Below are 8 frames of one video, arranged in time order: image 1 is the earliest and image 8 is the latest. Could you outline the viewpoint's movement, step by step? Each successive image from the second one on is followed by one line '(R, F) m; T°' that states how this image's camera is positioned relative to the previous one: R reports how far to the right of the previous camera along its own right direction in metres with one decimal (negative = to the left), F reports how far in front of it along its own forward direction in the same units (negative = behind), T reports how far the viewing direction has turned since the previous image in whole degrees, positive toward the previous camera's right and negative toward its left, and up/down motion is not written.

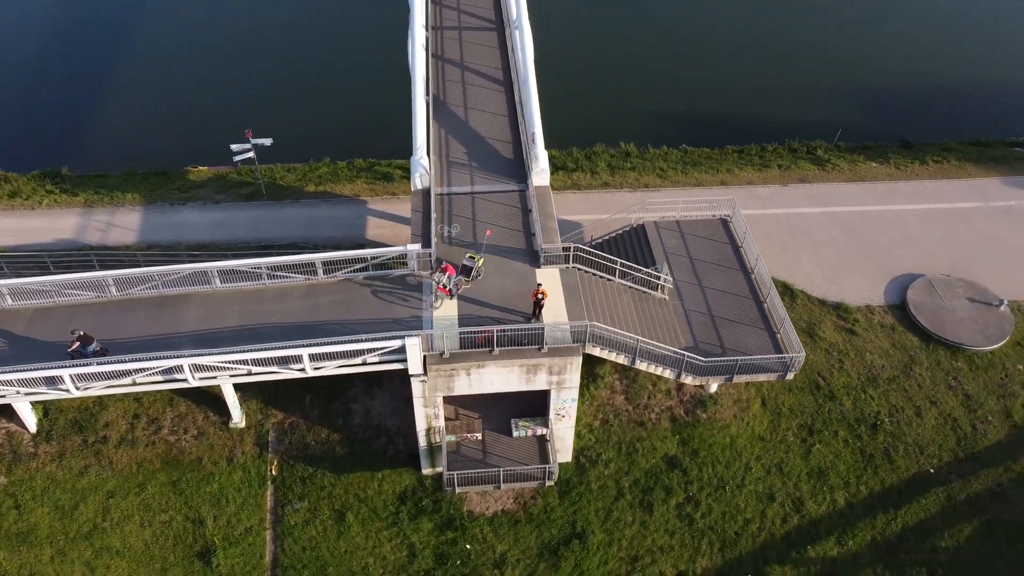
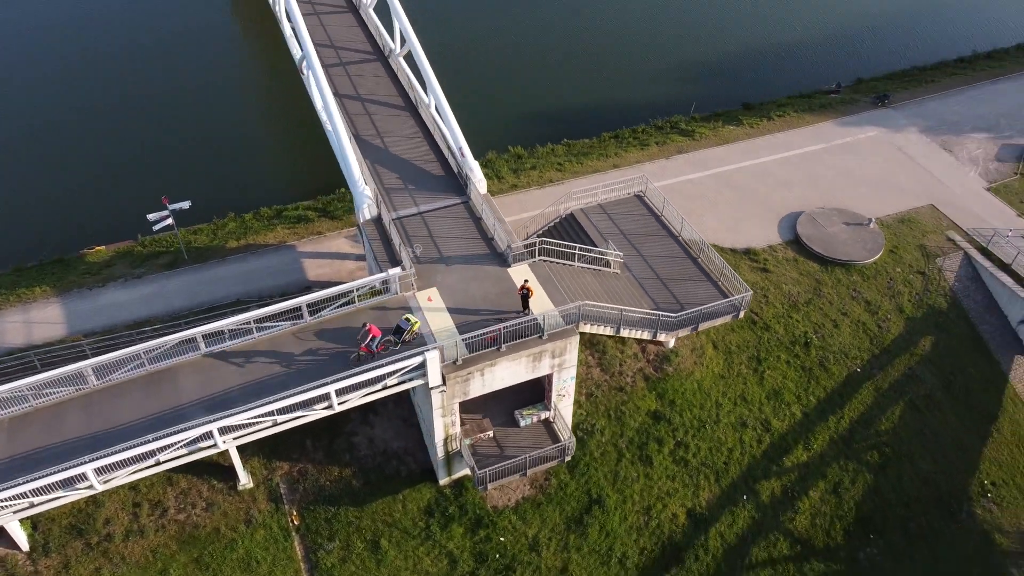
(-3.6, -0.8) m; +13°
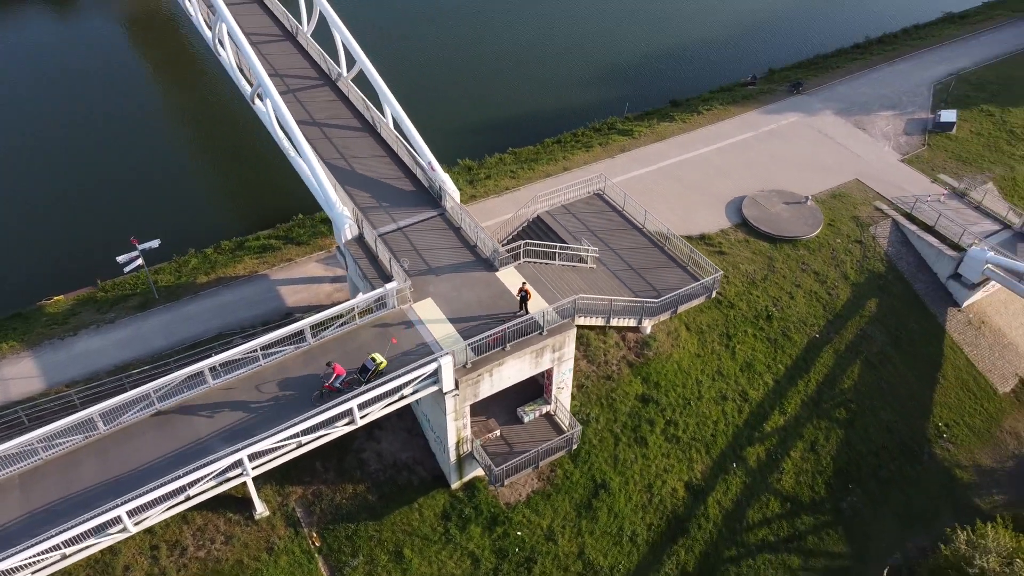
(-1.9, -0.6) m; +6°
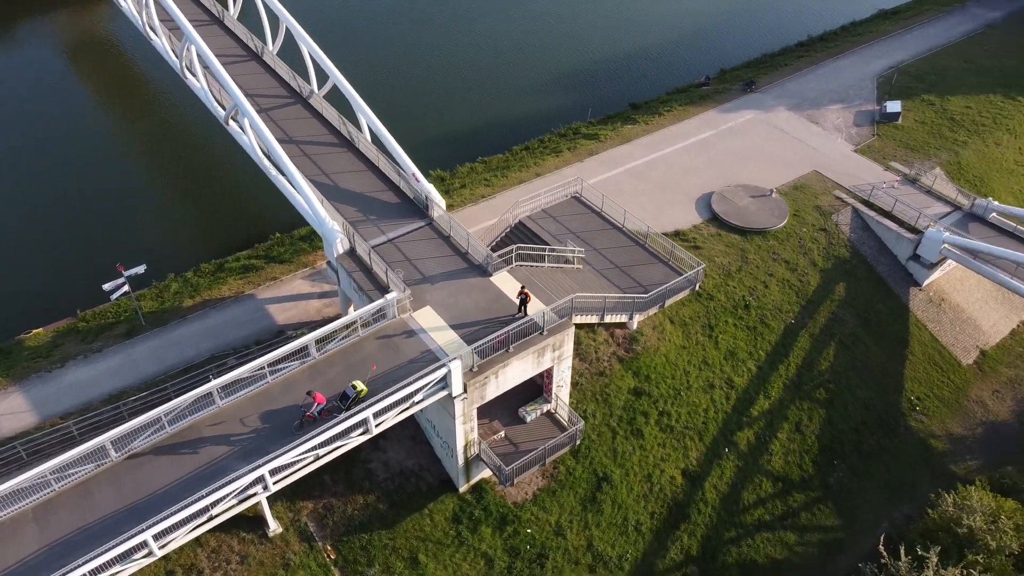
(-1.2, -0.4) m; +4°
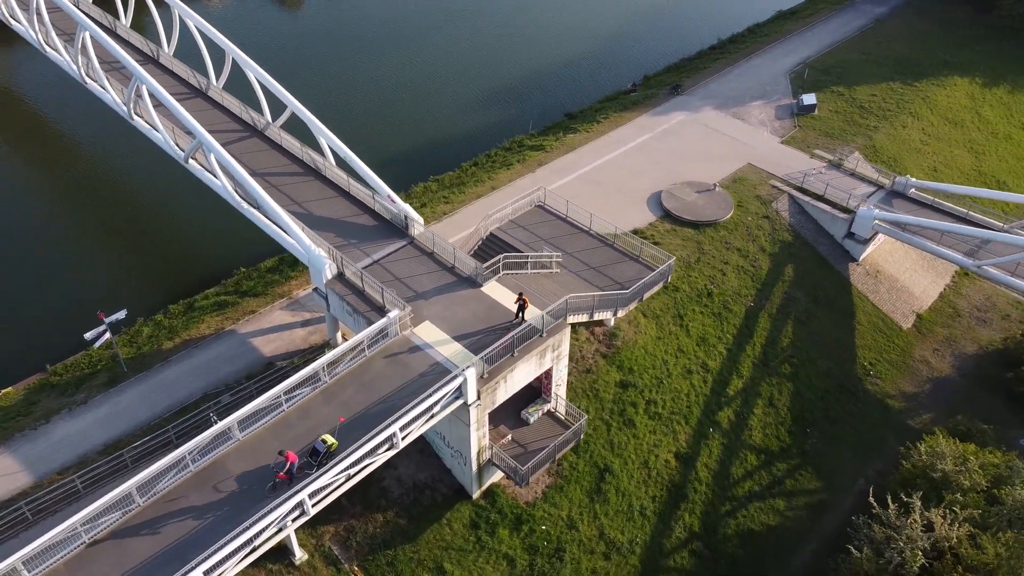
(-2.1, -0.6) m; +6°
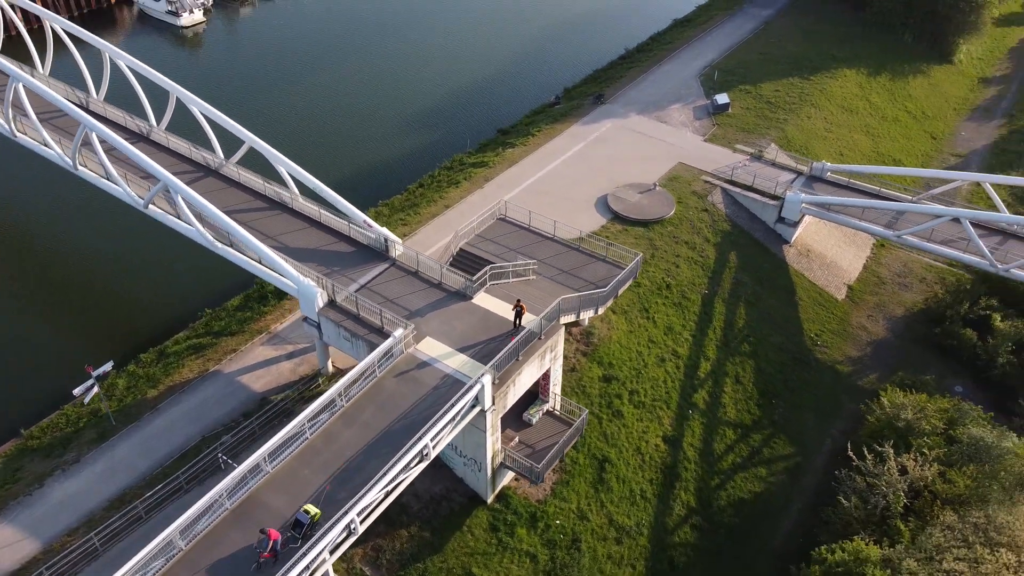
(-2.5, -0.7) m; +7°
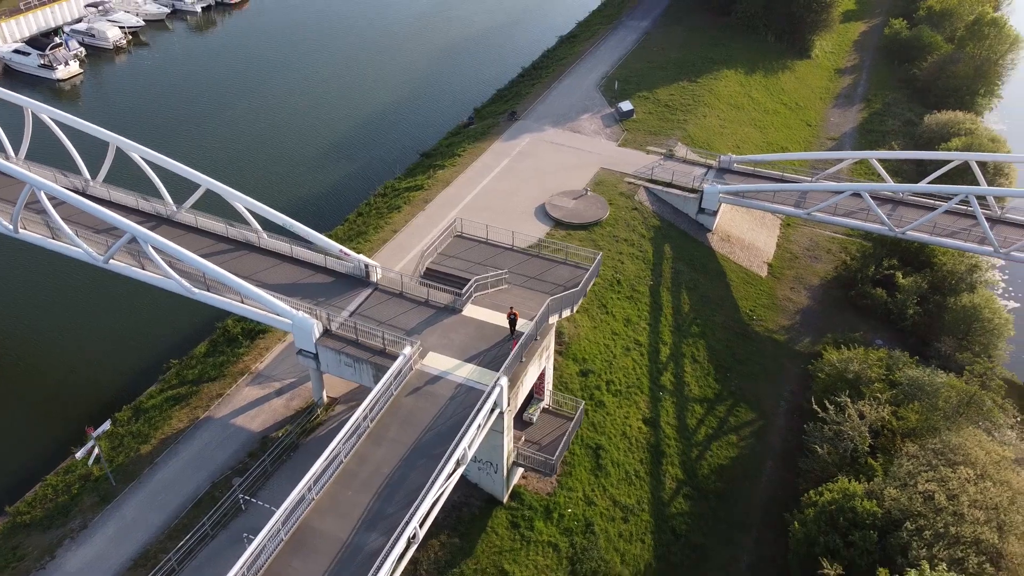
(-3.2, -0.9) m; +9°
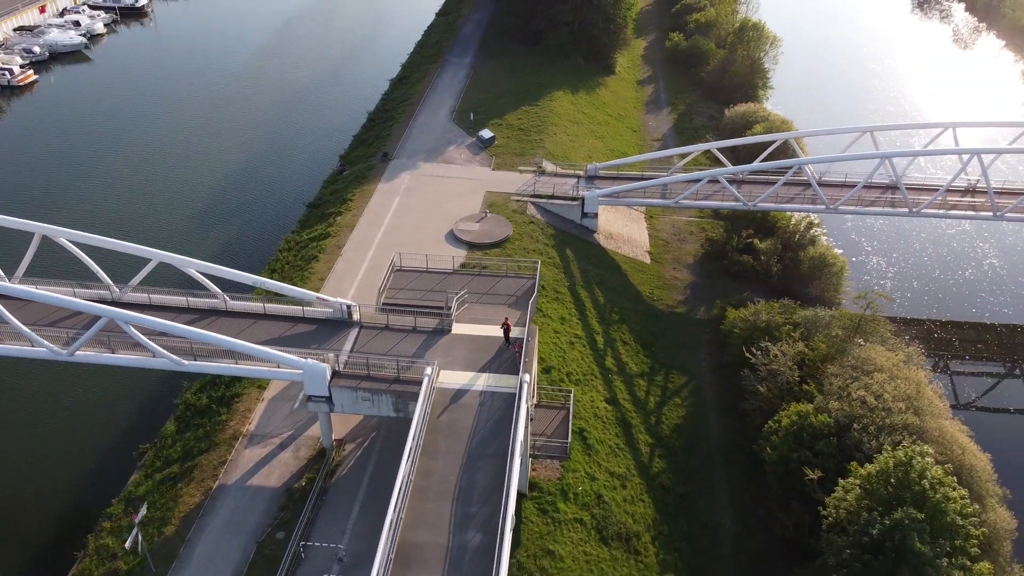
(-5.8, -1.4) m; +15°
